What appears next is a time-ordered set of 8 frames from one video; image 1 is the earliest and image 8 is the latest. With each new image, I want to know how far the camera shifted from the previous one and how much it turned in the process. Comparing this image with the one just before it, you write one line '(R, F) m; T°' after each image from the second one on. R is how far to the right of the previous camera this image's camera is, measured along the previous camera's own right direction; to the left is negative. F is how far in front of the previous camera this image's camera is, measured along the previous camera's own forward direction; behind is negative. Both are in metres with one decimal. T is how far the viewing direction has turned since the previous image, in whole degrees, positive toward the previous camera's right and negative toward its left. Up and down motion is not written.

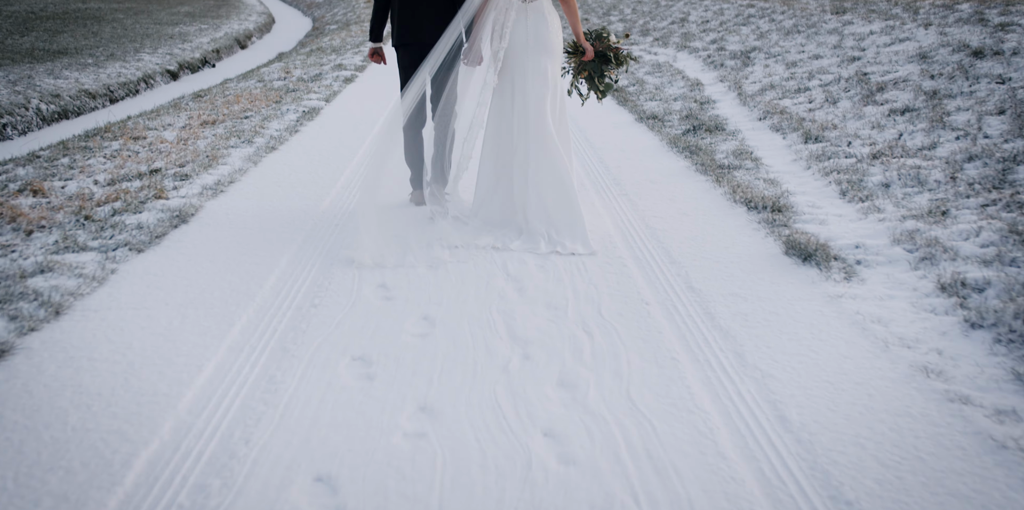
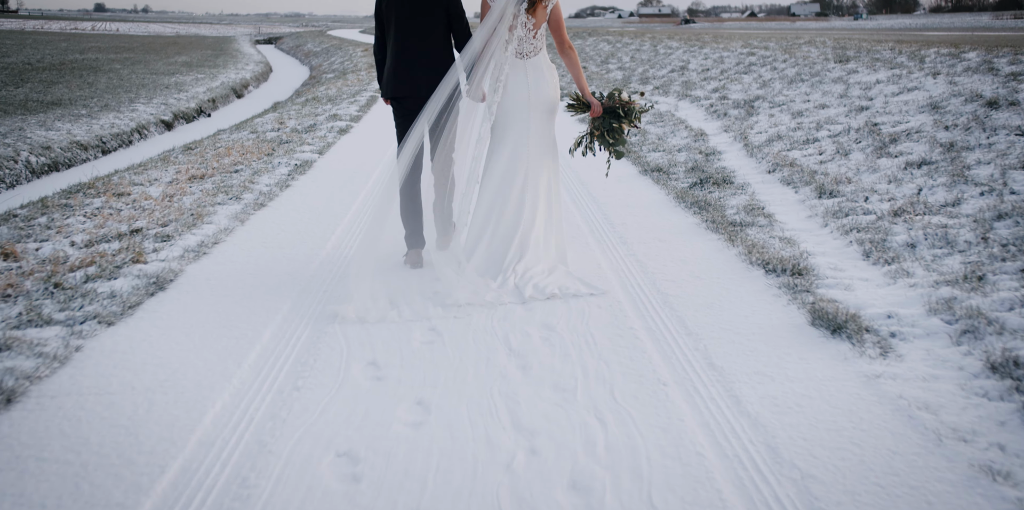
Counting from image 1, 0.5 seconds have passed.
(0.0, +0.3) m; 0°
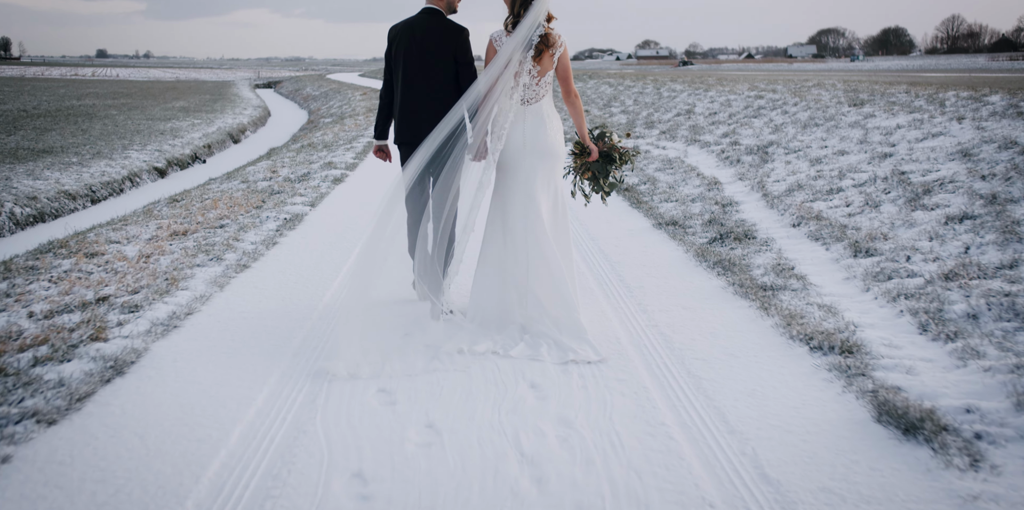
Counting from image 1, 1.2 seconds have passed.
(-0.1, +0.5) m; 0°
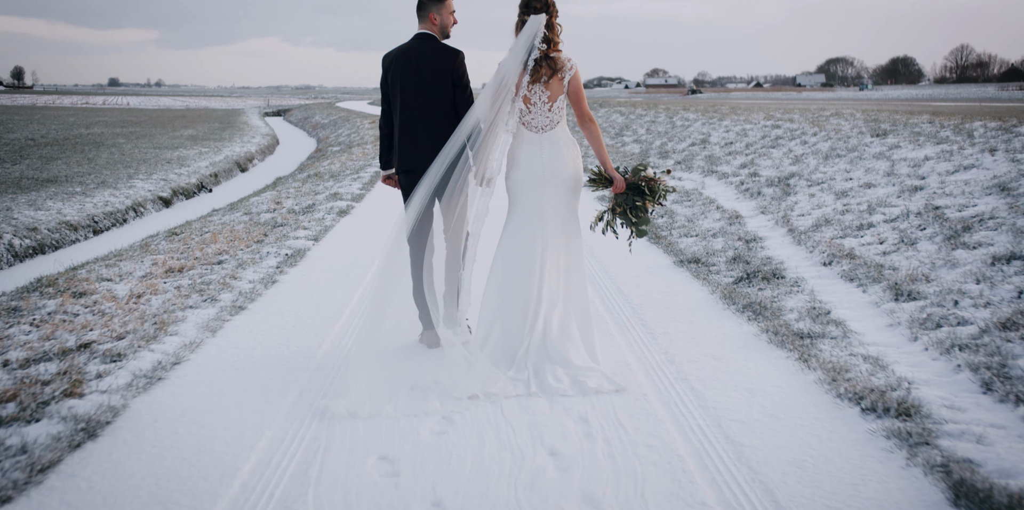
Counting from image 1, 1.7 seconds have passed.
(-0.1, +0.4) m; -1°
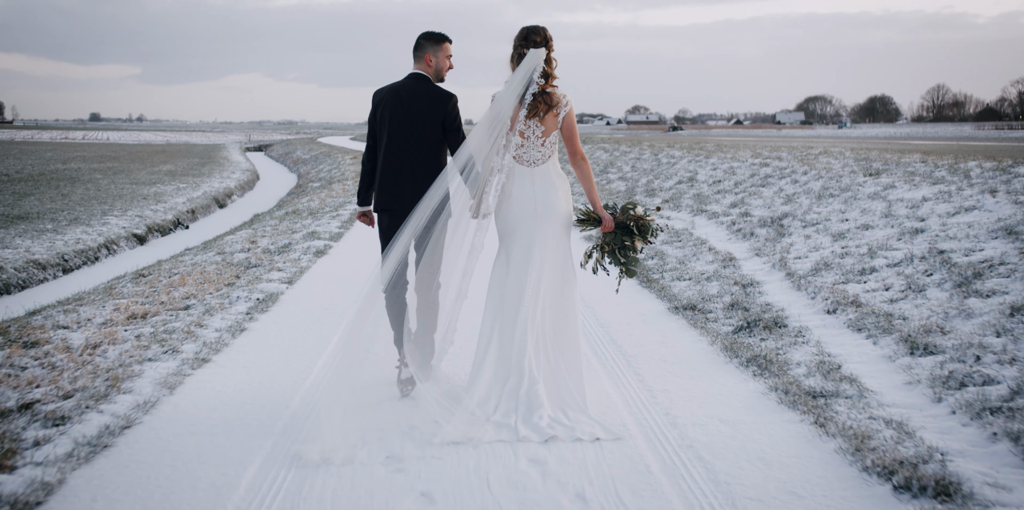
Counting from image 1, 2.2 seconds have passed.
(0.0, +0.4) m; +1°
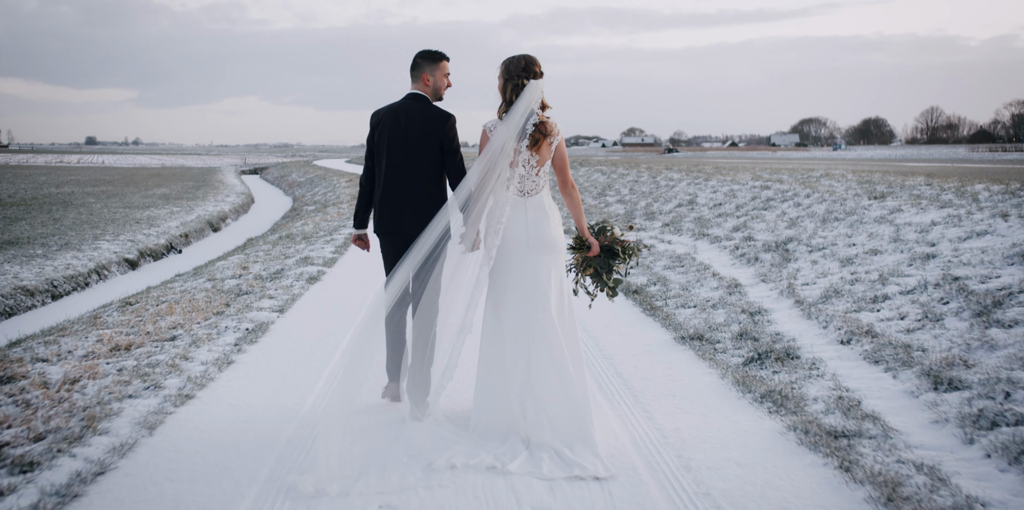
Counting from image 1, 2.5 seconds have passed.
(0.0, +0.2) m; 0°
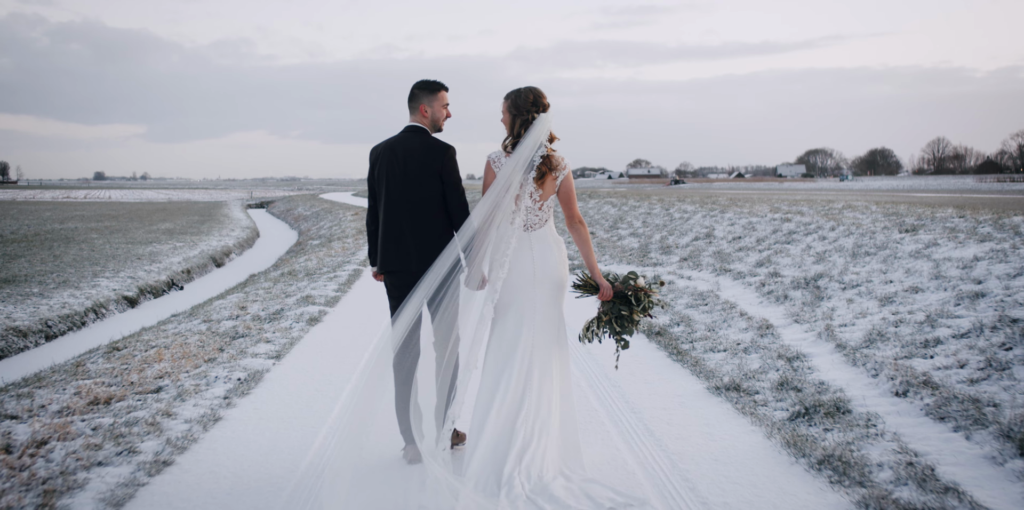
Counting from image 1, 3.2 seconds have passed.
(-0.1, +0.5) m; 0°
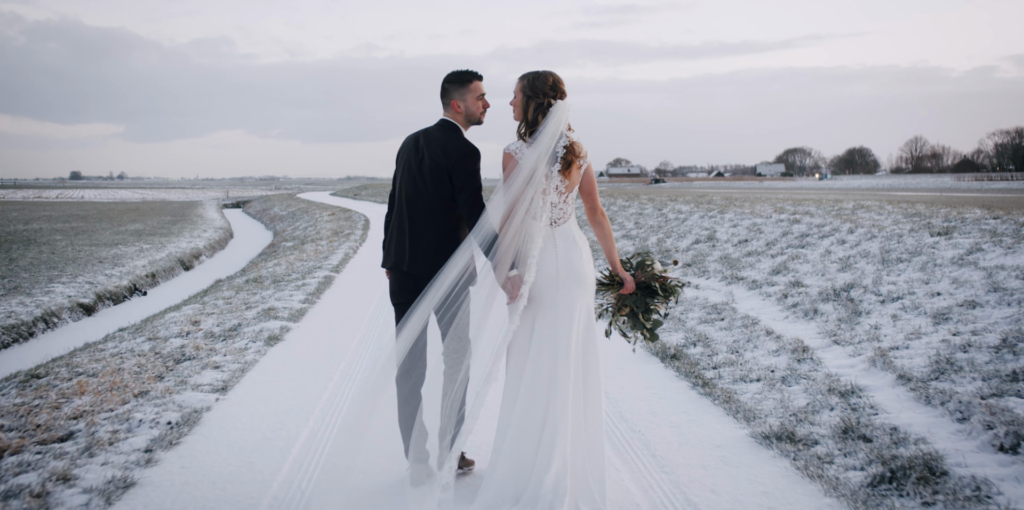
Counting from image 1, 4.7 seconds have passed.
(-0.1, +1.2) m; +2°
